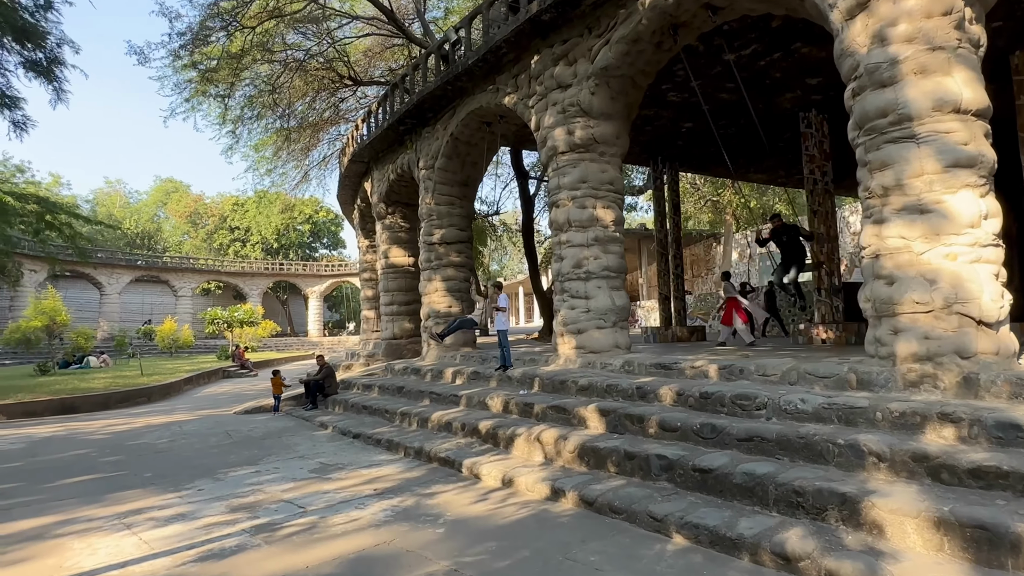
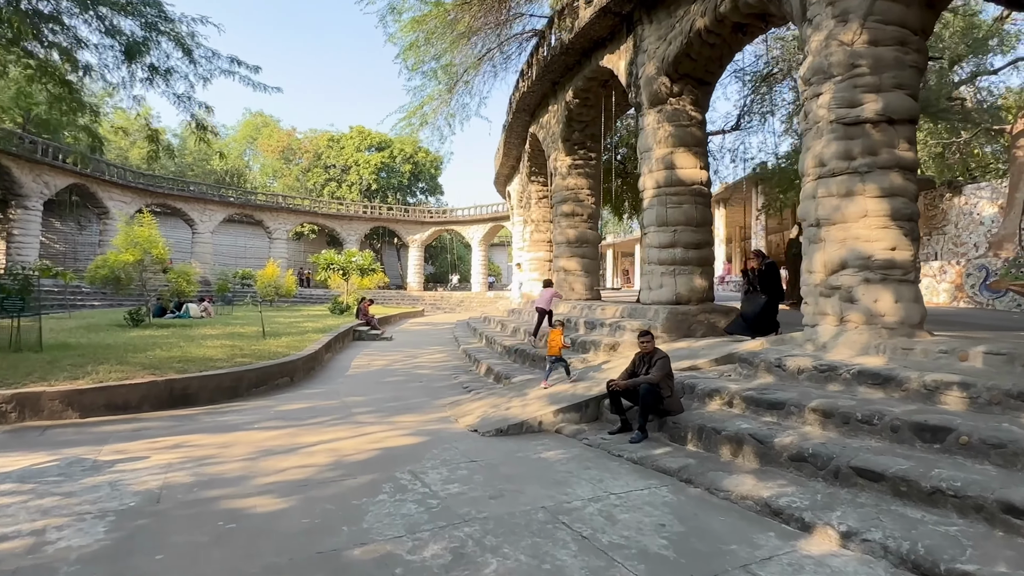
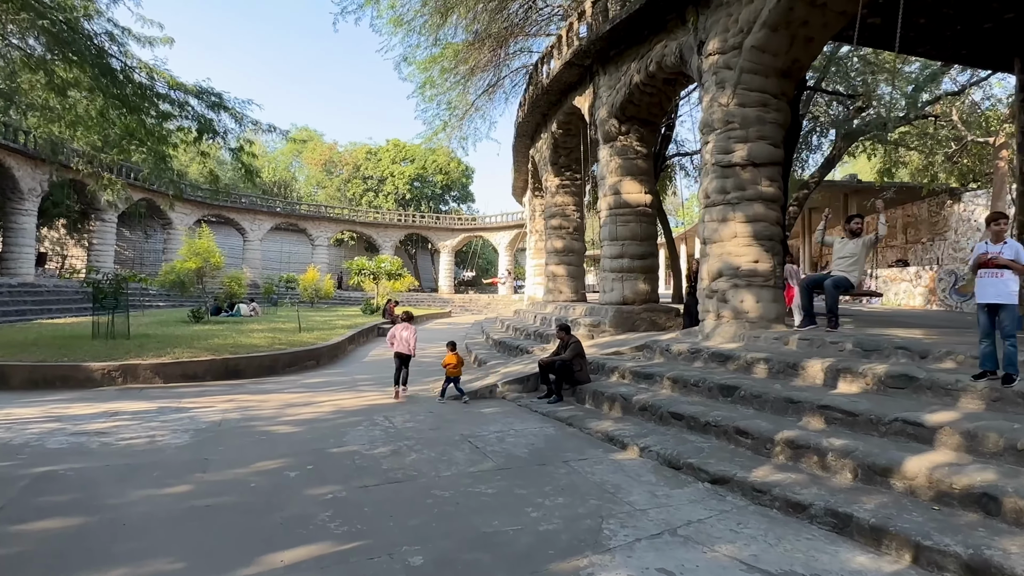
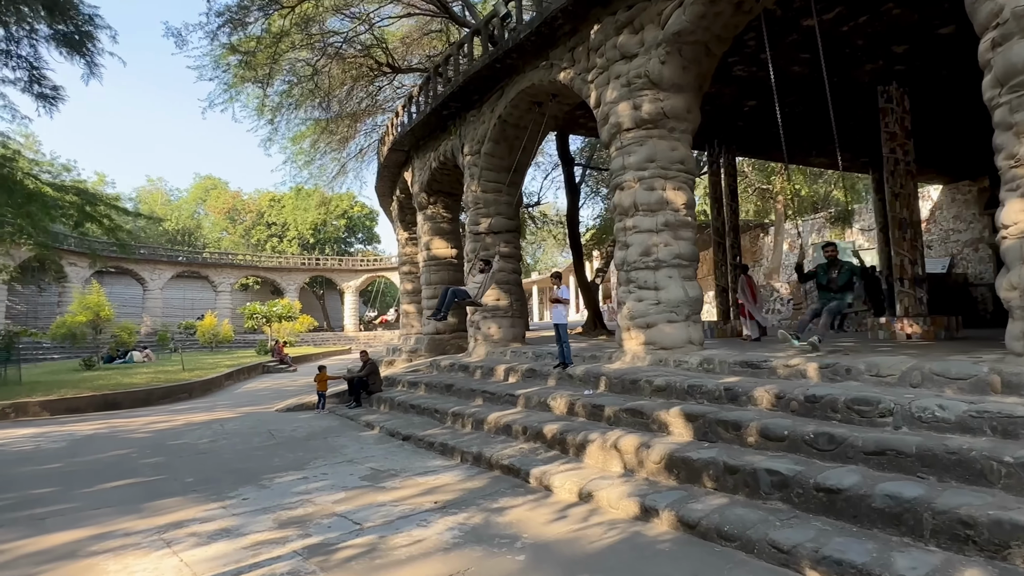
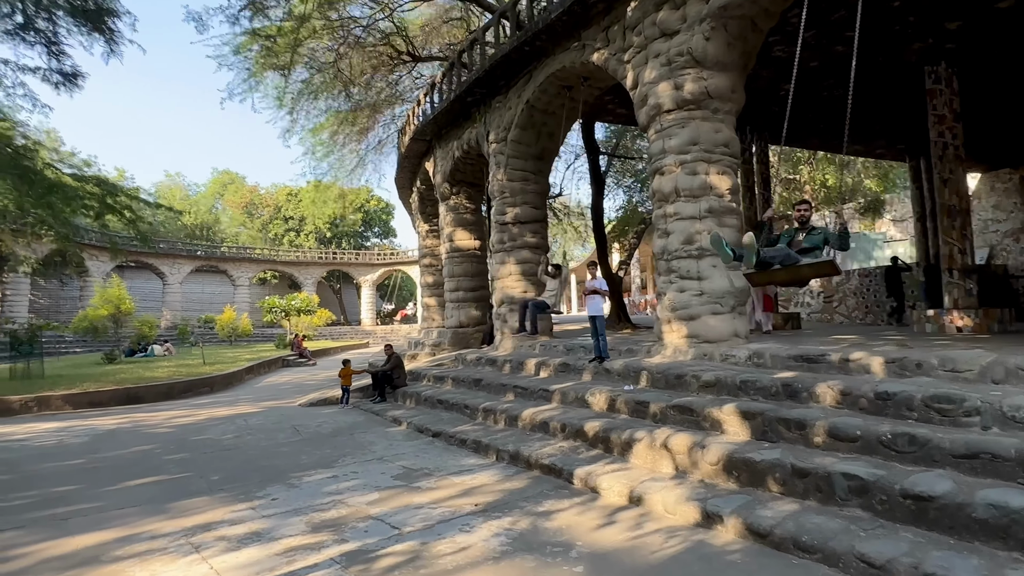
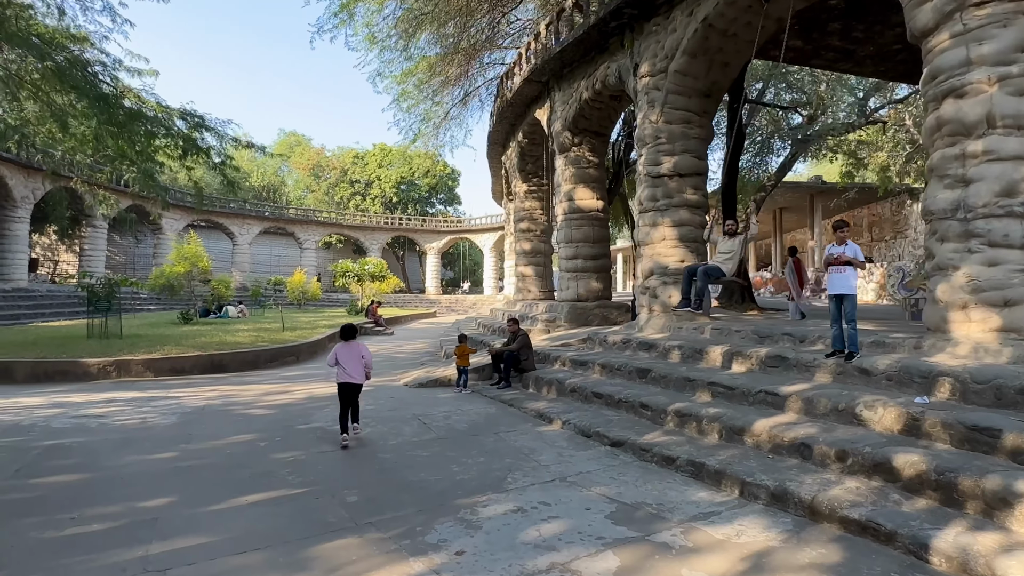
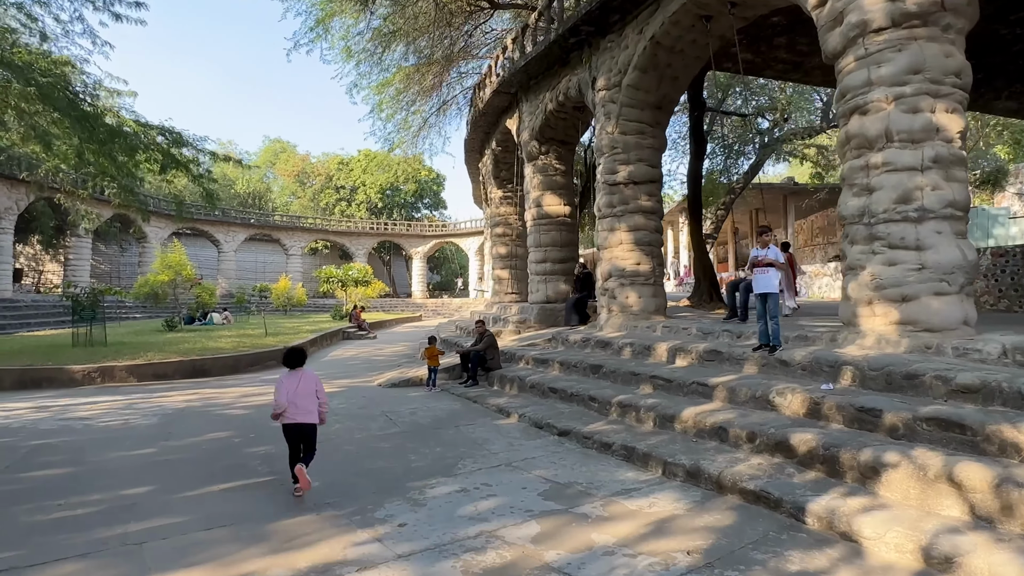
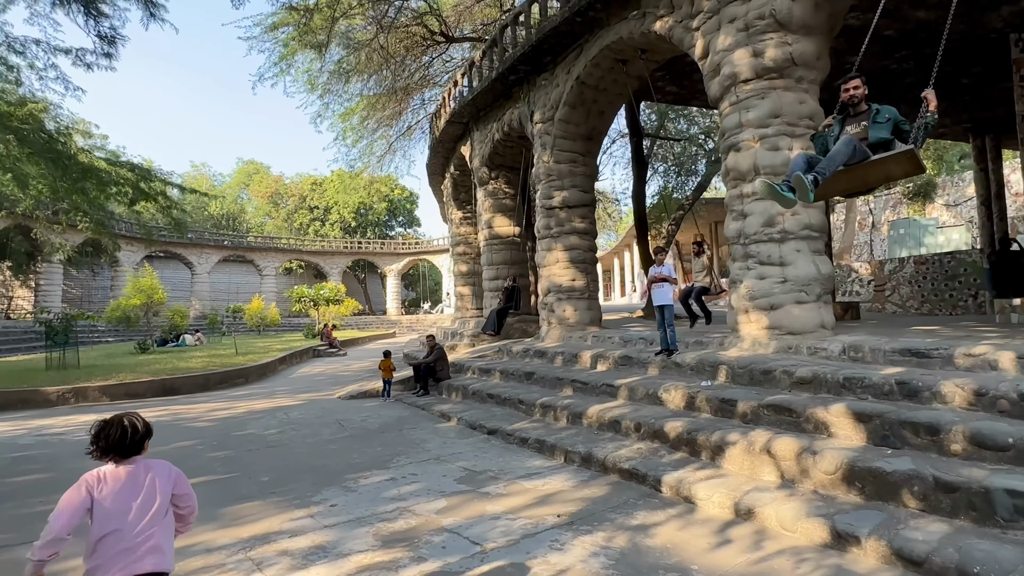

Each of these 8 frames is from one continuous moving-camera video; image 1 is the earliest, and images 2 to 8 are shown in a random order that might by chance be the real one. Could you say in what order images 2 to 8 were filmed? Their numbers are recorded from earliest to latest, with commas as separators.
4, 5, 8, 7, 6, 3, 2
